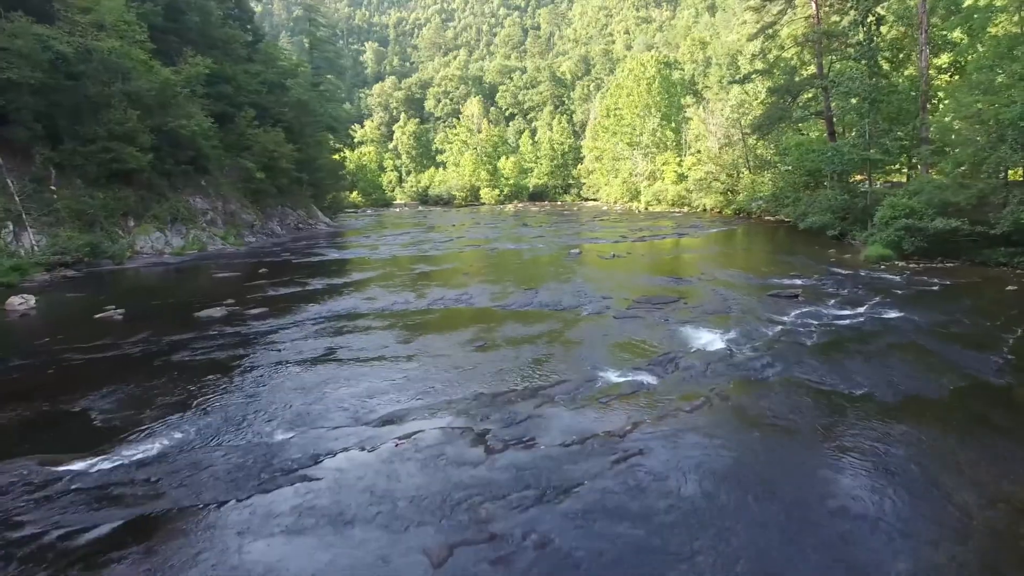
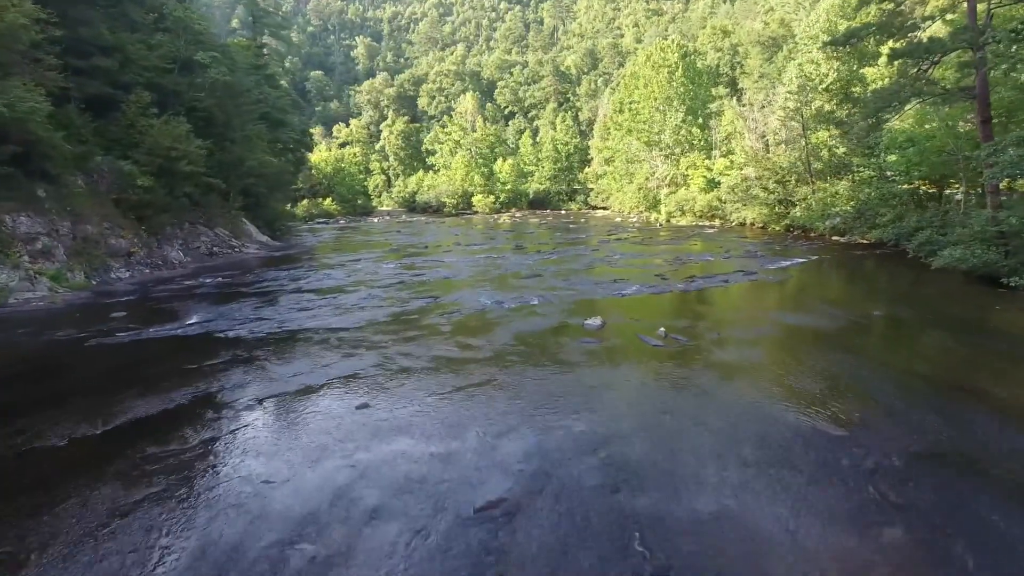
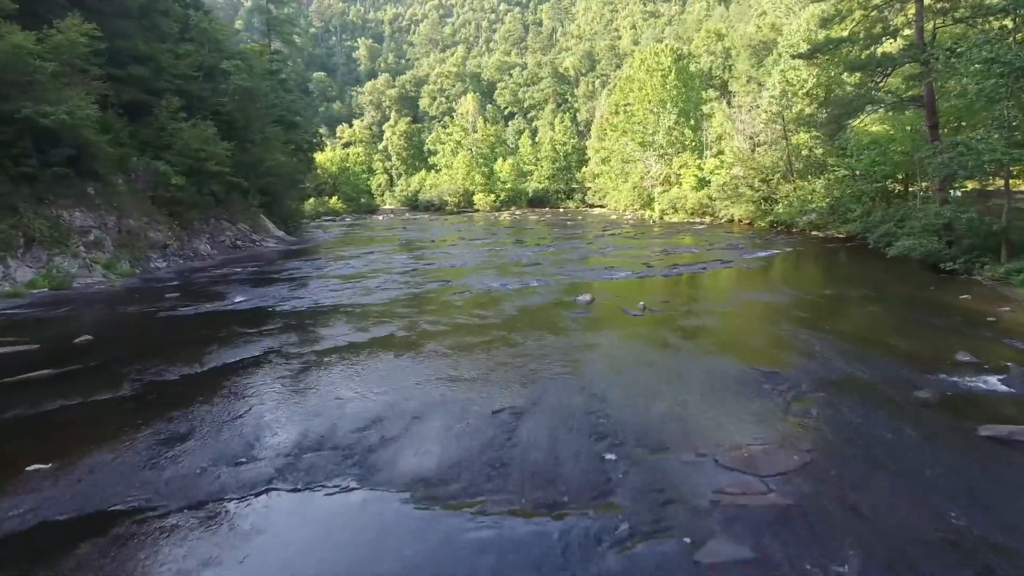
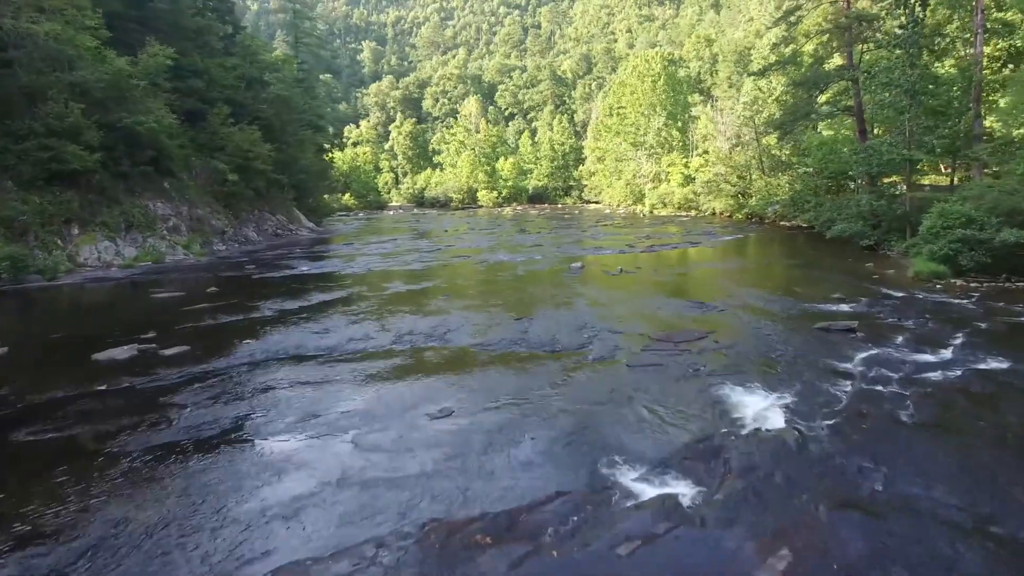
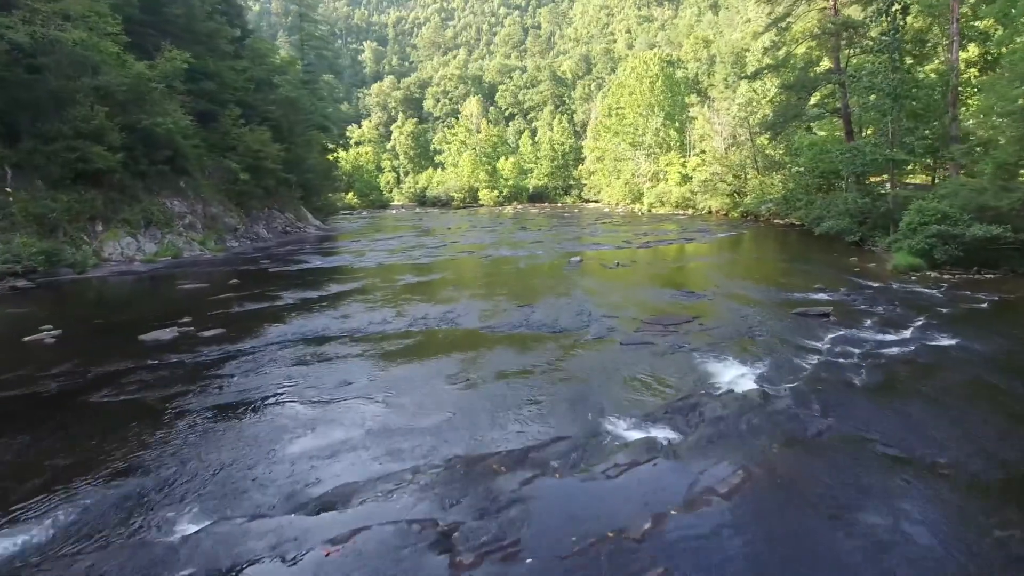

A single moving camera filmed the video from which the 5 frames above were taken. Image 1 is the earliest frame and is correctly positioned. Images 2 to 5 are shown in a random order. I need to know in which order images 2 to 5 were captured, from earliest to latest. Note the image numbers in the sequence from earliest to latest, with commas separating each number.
5, 4, 3, 2
